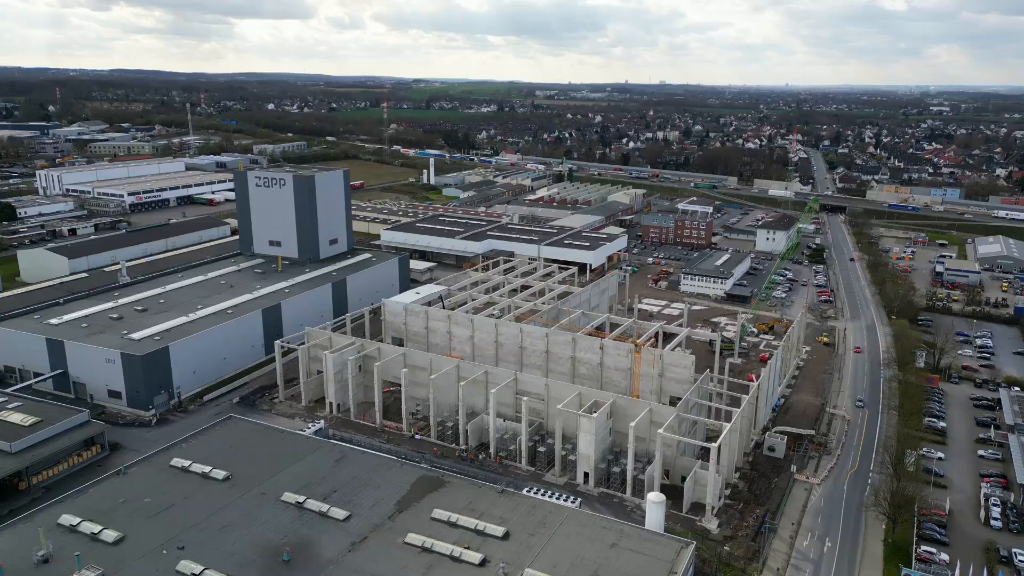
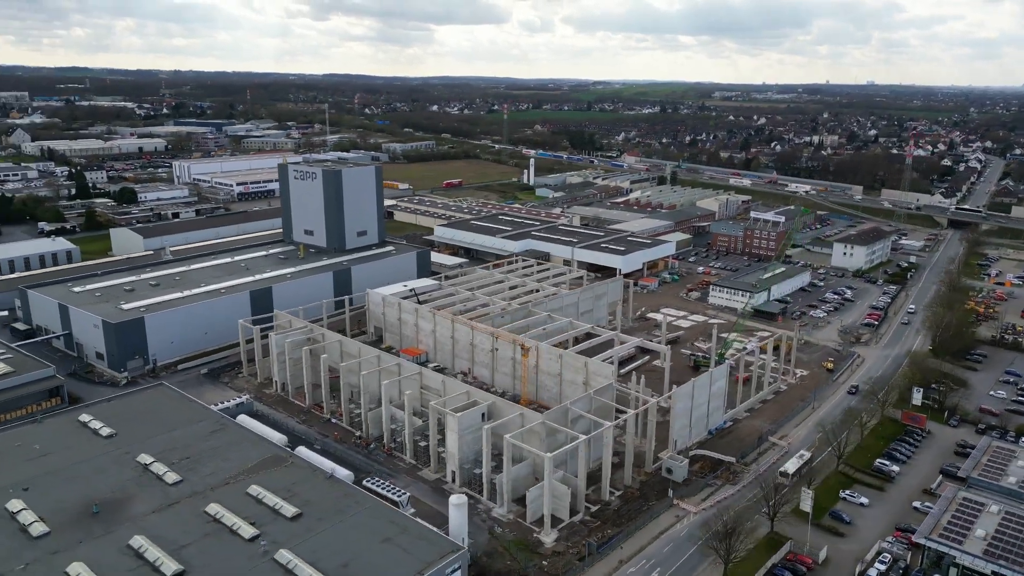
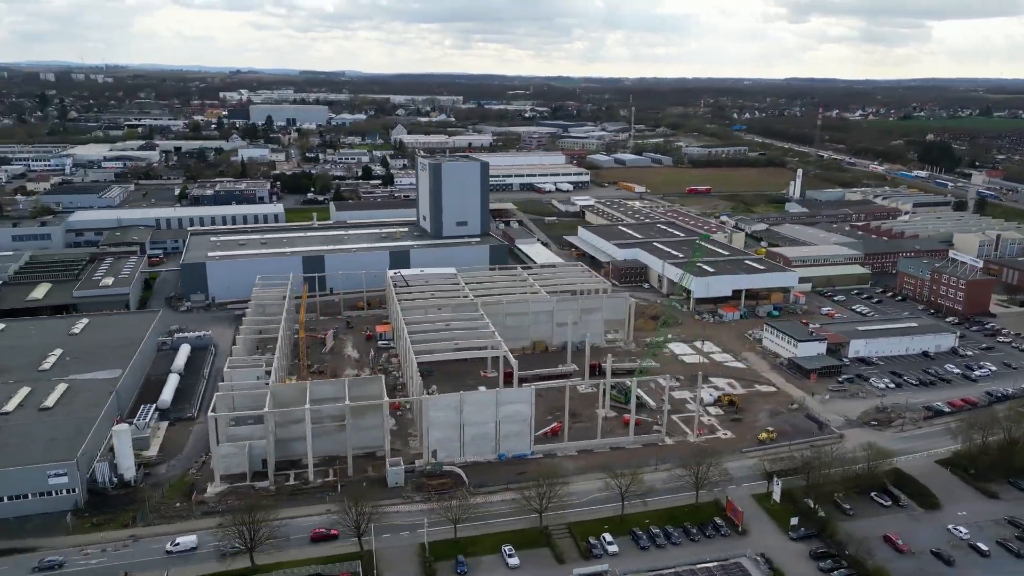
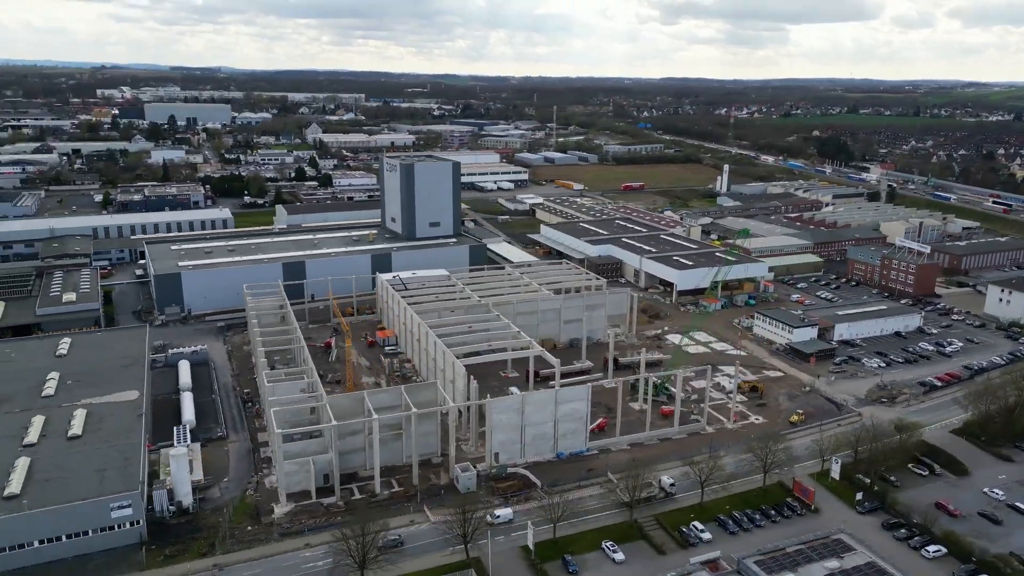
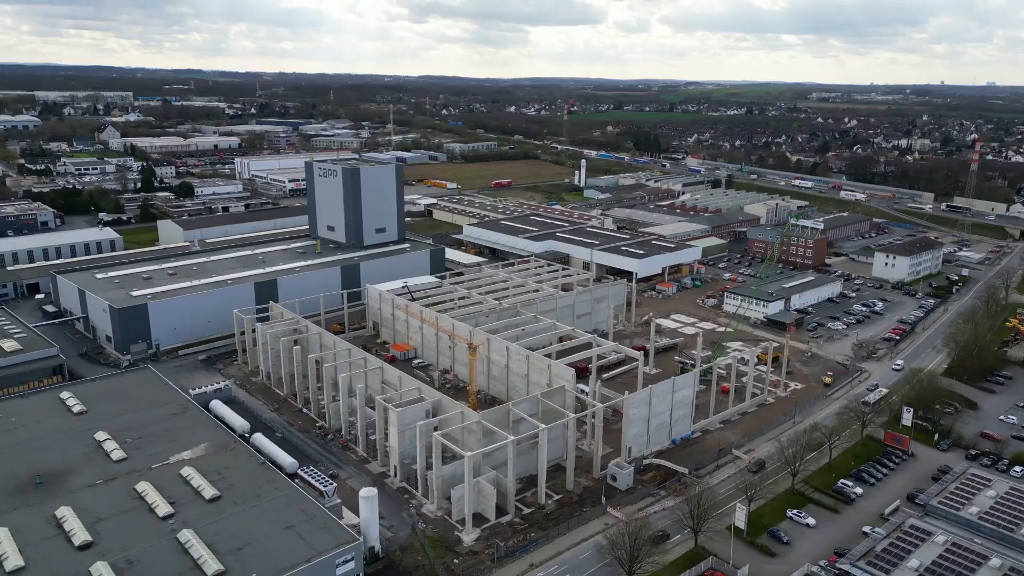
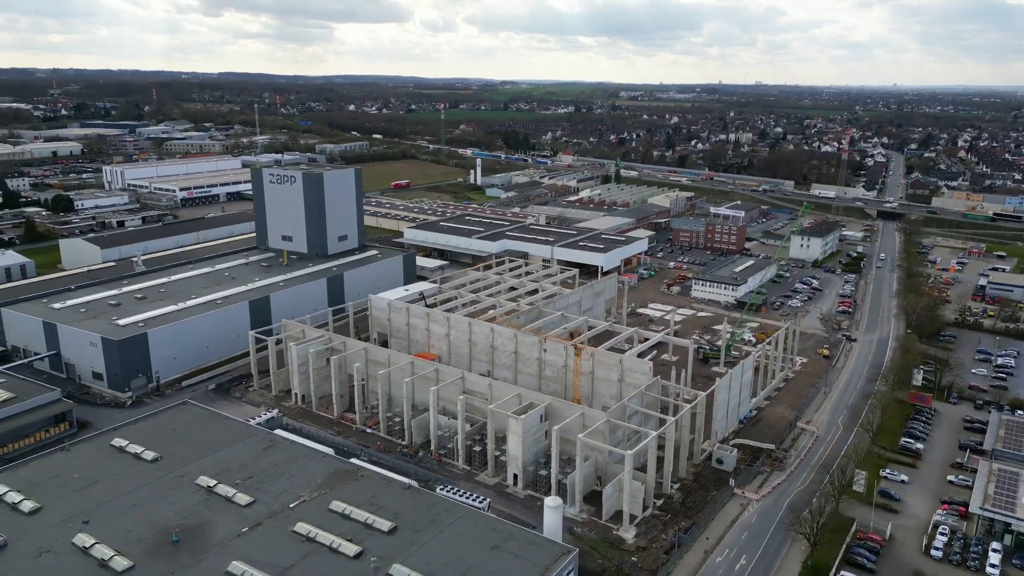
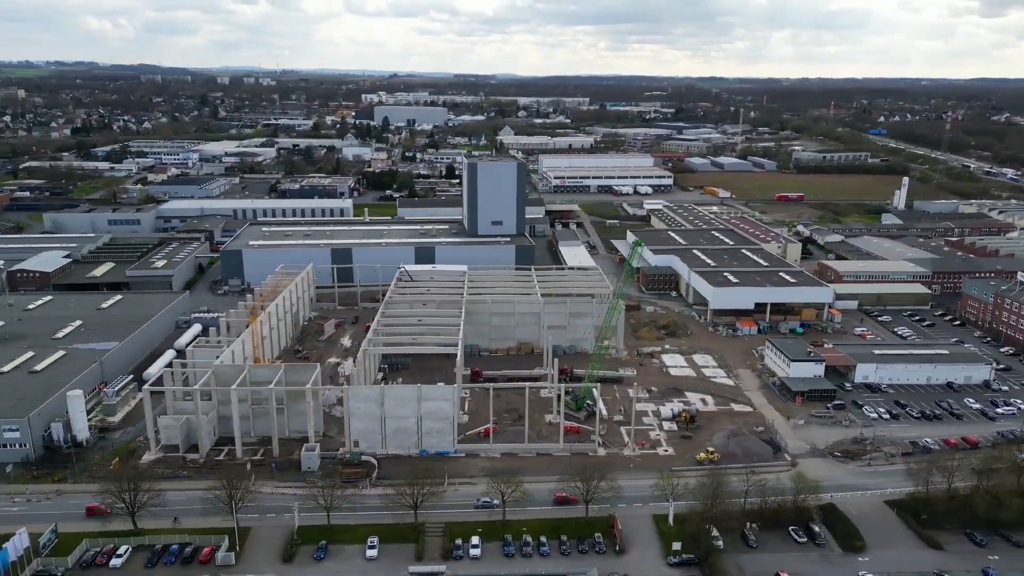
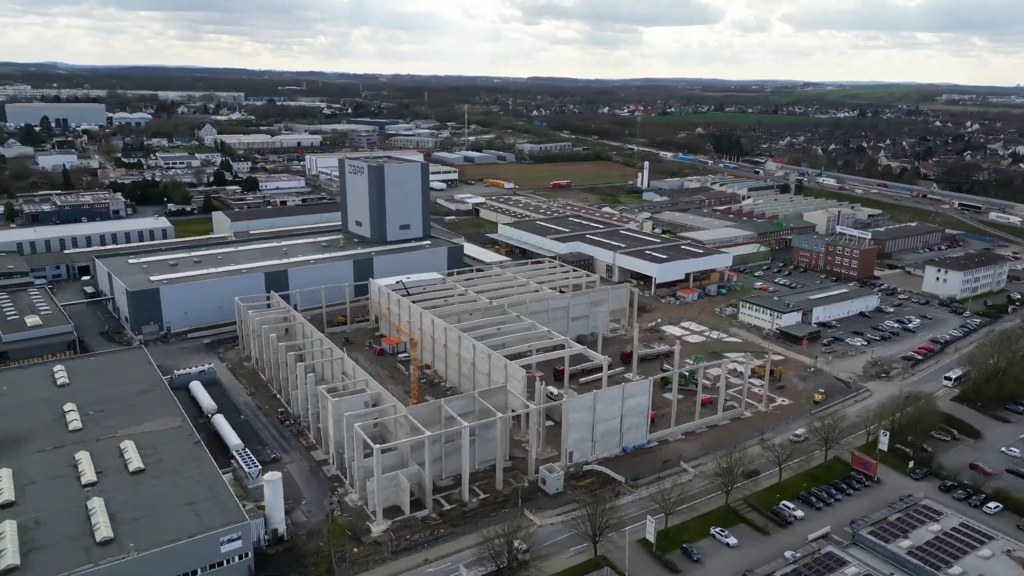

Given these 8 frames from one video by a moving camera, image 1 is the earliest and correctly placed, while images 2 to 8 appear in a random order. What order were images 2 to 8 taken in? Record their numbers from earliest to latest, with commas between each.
6, 2, 5, 8, 4, 3, 7
